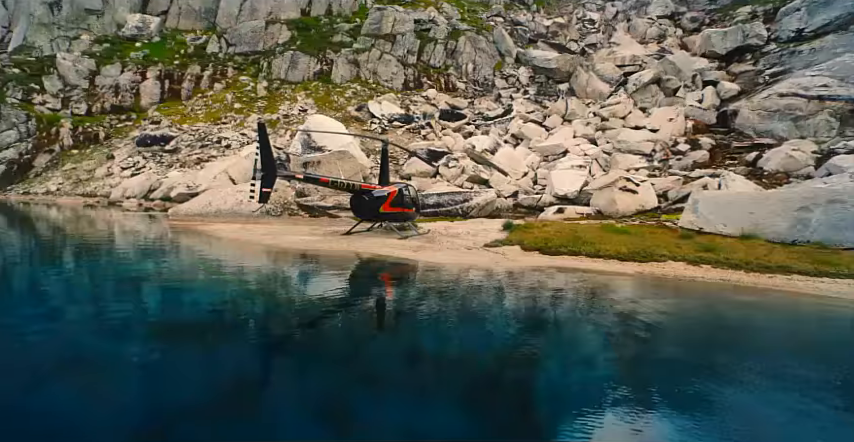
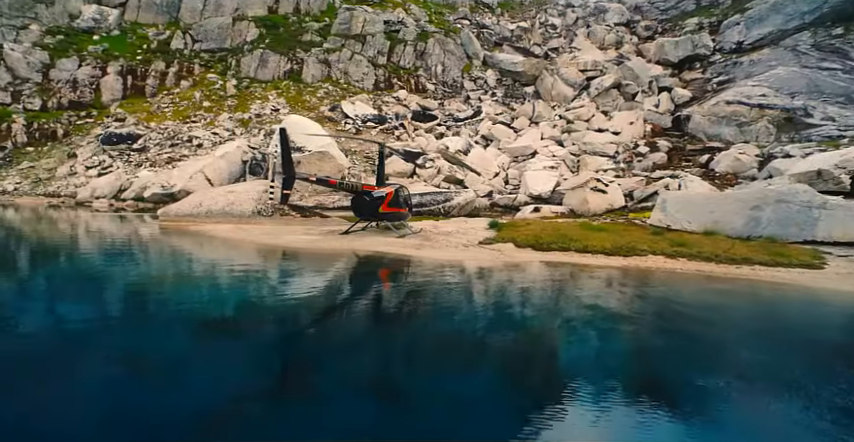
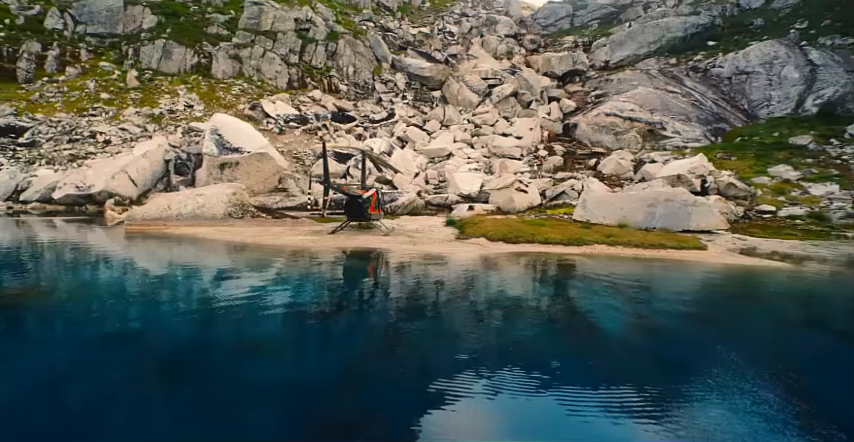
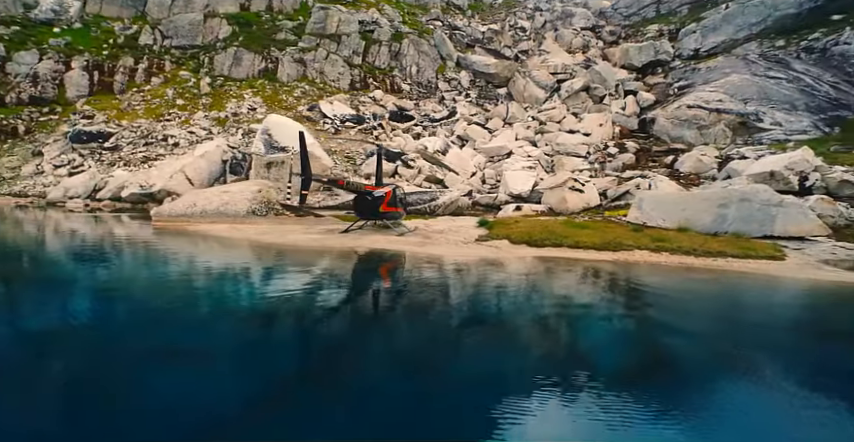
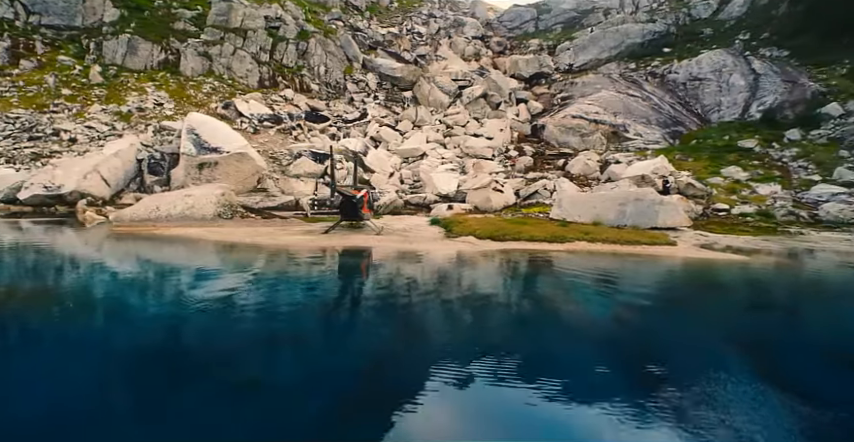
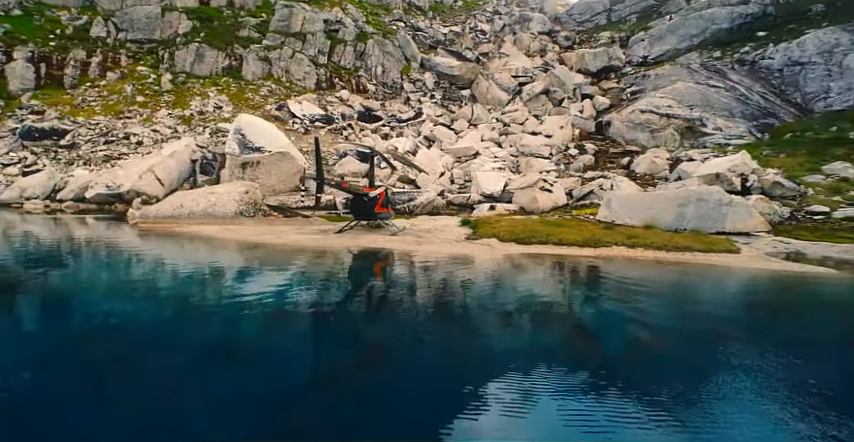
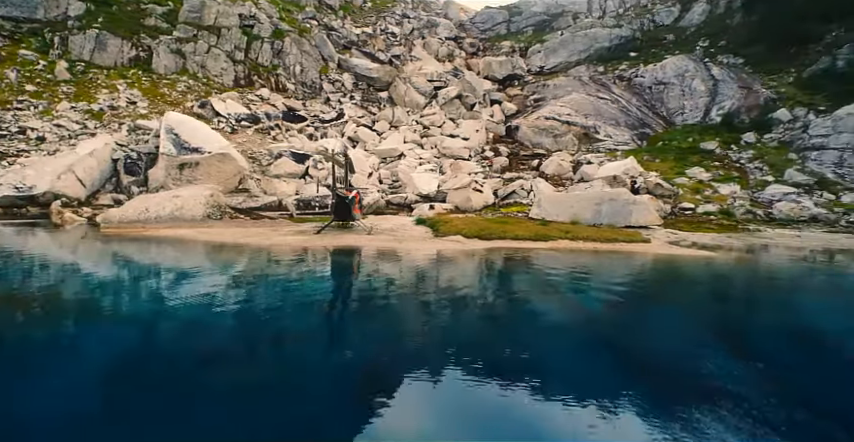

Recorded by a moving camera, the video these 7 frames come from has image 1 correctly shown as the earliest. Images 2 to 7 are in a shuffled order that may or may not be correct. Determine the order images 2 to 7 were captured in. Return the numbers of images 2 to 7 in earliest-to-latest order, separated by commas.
2, 4, 6, 3, 5, 7
